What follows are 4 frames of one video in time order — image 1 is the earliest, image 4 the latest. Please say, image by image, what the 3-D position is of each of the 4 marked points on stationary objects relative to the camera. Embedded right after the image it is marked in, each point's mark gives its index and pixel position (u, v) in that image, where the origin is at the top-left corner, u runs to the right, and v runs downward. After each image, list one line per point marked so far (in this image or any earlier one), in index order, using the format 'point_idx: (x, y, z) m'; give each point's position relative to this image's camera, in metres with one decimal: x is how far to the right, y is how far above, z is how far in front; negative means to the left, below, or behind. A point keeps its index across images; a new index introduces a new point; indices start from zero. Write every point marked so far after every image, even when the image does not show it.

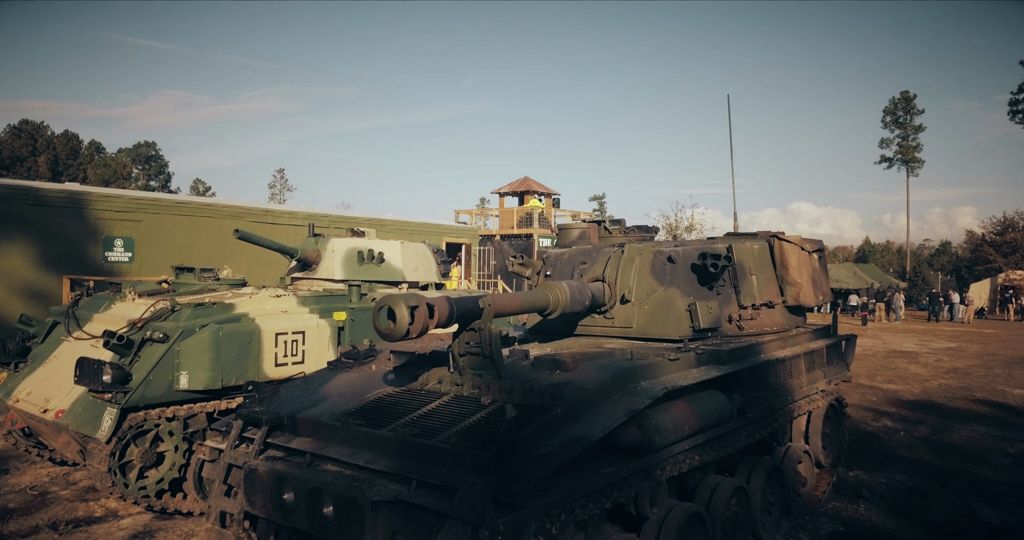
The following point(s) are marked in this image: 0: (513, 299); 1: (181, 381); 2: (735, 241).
0: (0.0, -0.3, +6.3) m
1: (-4.0, -1.3, +8.3) m
2: (+2.7, +0.3, +8.3) m
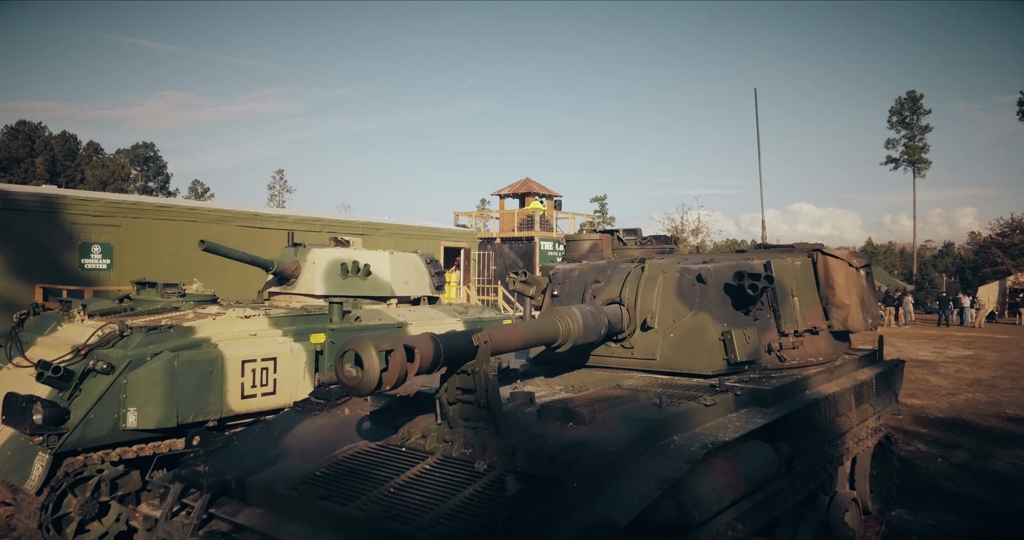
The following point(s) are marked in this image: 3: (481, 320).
0: (0.0, -0.5, +5.1) m
1: (-4.0, -1.5, +7.1) m
2: (+2.7, +0.1, +7.1) m
3: (-0.5, -0.8, +11.0) m
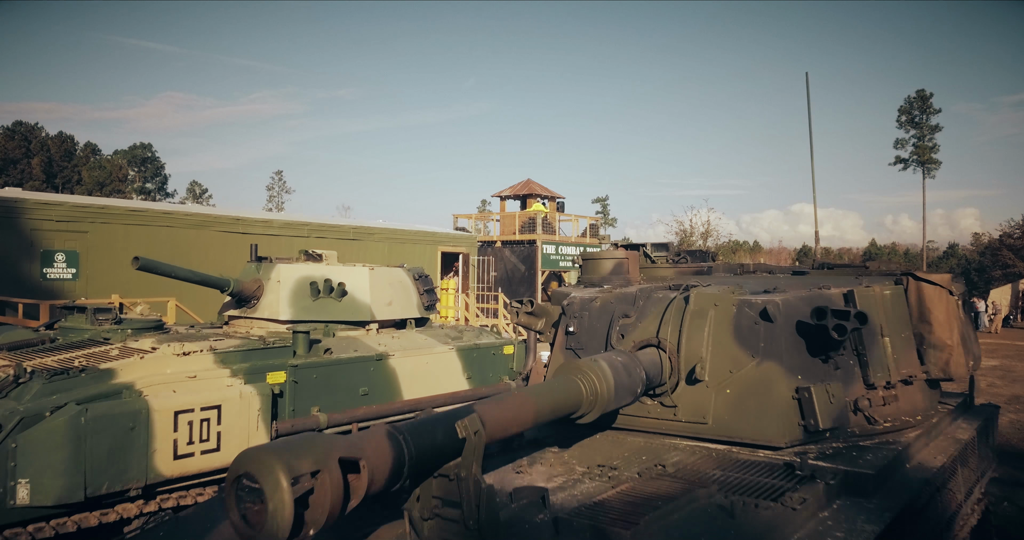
0: (0.0, -0.7, +3.5) m
1: (-3.9, -1.8, +5.5) m
2: (+2.7, -0.1, +5.5) m
3: (-0.5, -1.0, +9.3) m
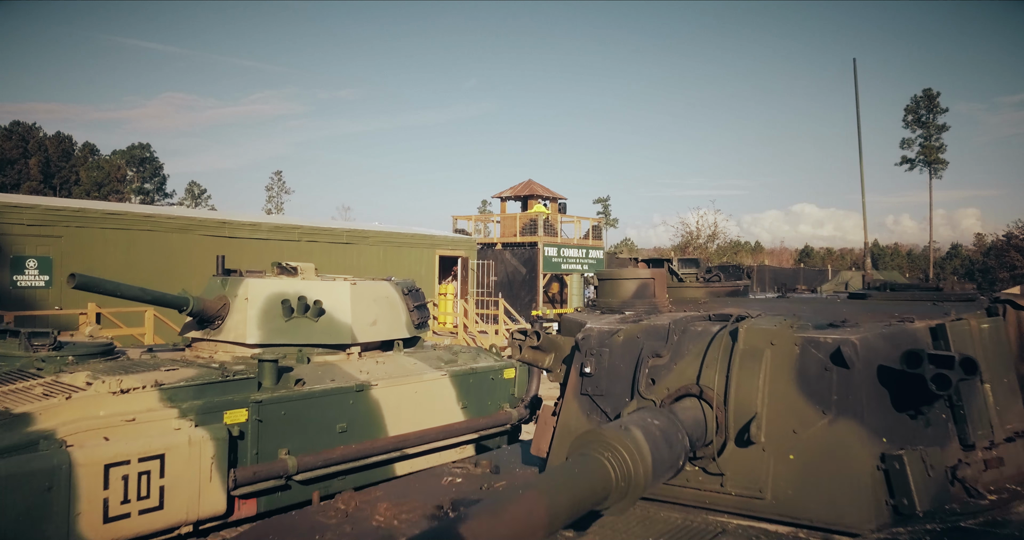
0: (0.0, -0.9, +2.4) m
1: (-3.9, -2.0, +4.4) m
2: (+2.7, -0.3, +4.4) m
3: (-0.5, -1.2, +8.3) m
